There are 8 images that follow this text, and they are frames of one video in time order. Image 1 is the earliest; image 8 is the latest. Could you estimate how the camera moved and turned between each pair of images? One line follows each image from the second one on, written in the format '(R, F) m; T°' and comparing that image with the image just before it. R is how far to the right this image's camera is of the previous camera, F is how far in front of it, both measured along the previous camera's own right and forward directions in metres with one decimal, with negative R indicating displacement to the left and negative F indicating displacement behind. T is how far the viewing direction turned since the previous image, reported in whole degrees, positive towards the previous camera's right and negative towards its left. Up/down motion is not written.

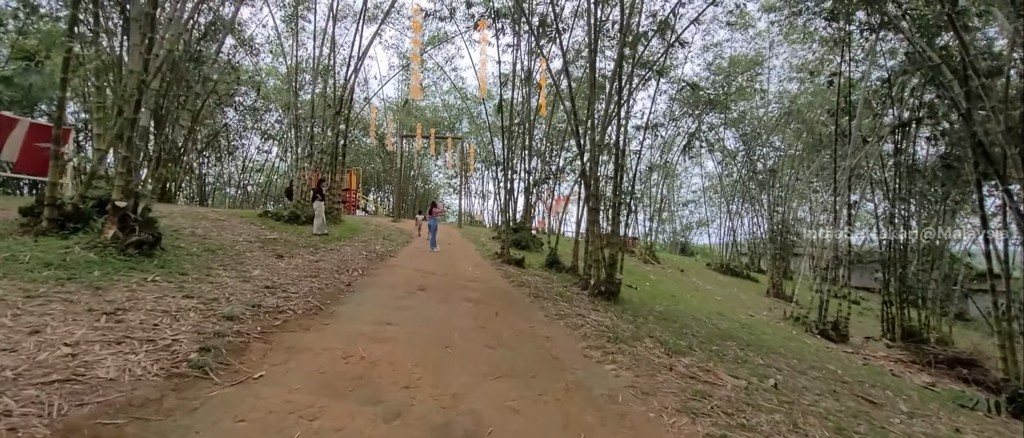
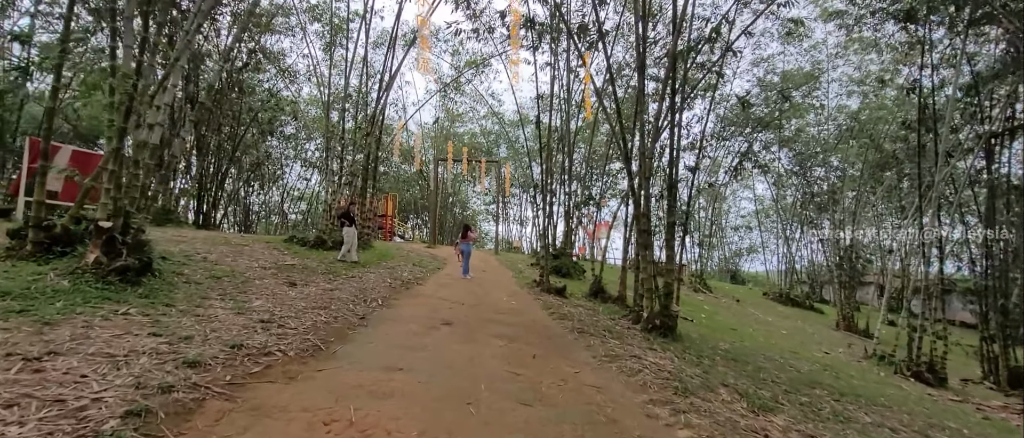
(0.0, +0.7) m; -5°
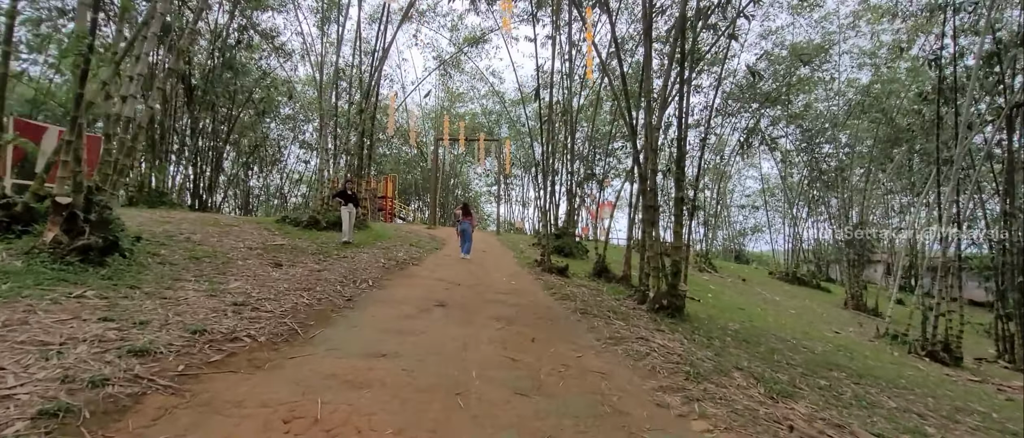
(+0.1, +0.3) m; 0°
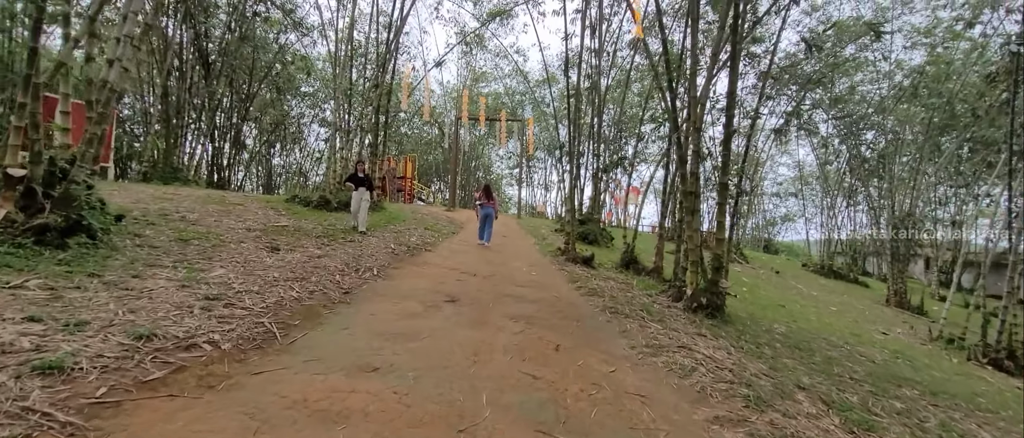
(0.0, +0.5) m; -2°
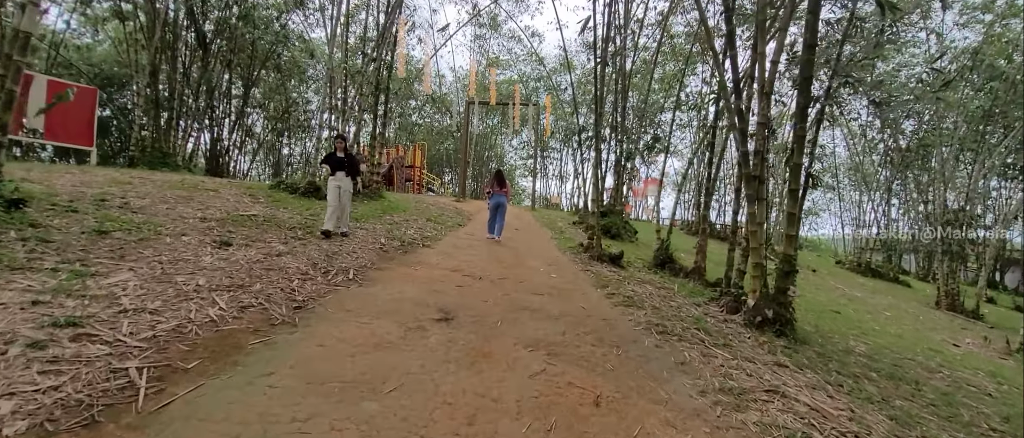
(0.0, +1.0) m; -2°
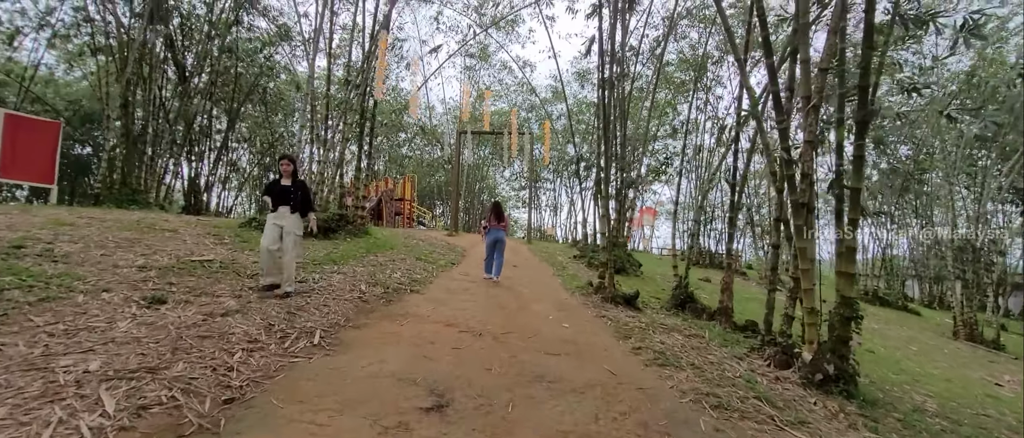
(-0.1, +0.6) m; +1°
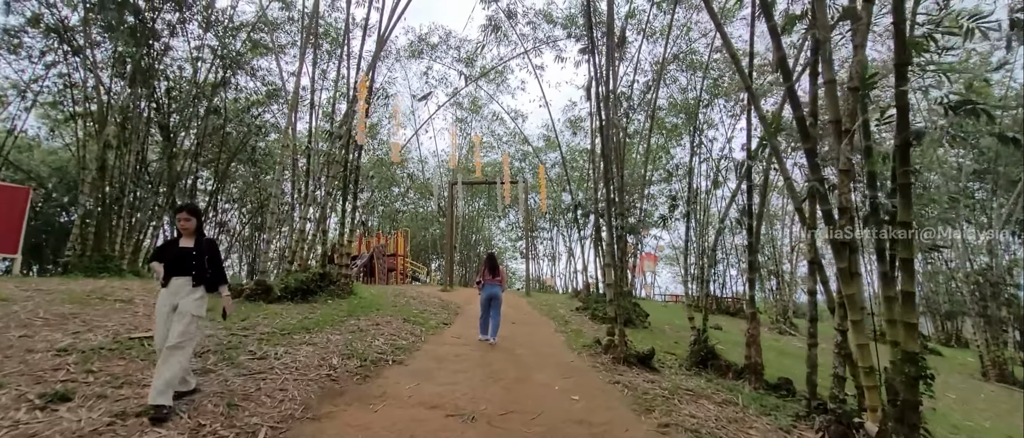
(0.0, +0.5) m; +1°
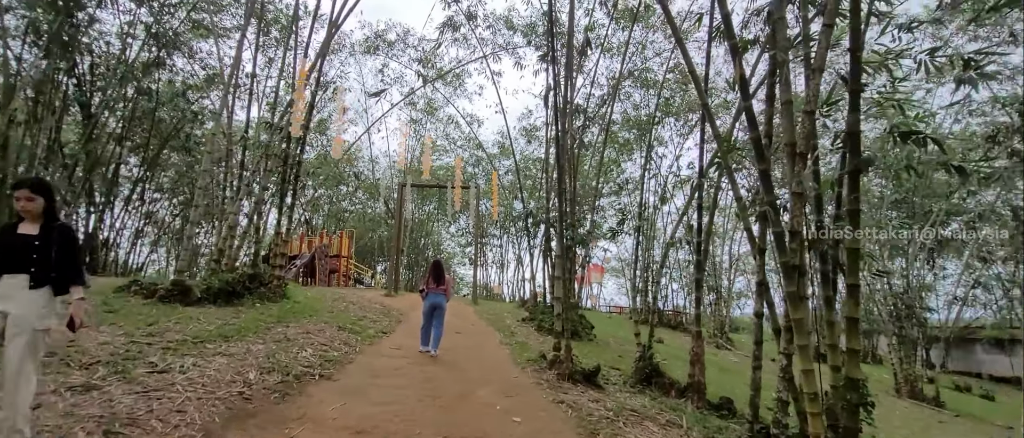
(0.0, +0.2) m; +6°
